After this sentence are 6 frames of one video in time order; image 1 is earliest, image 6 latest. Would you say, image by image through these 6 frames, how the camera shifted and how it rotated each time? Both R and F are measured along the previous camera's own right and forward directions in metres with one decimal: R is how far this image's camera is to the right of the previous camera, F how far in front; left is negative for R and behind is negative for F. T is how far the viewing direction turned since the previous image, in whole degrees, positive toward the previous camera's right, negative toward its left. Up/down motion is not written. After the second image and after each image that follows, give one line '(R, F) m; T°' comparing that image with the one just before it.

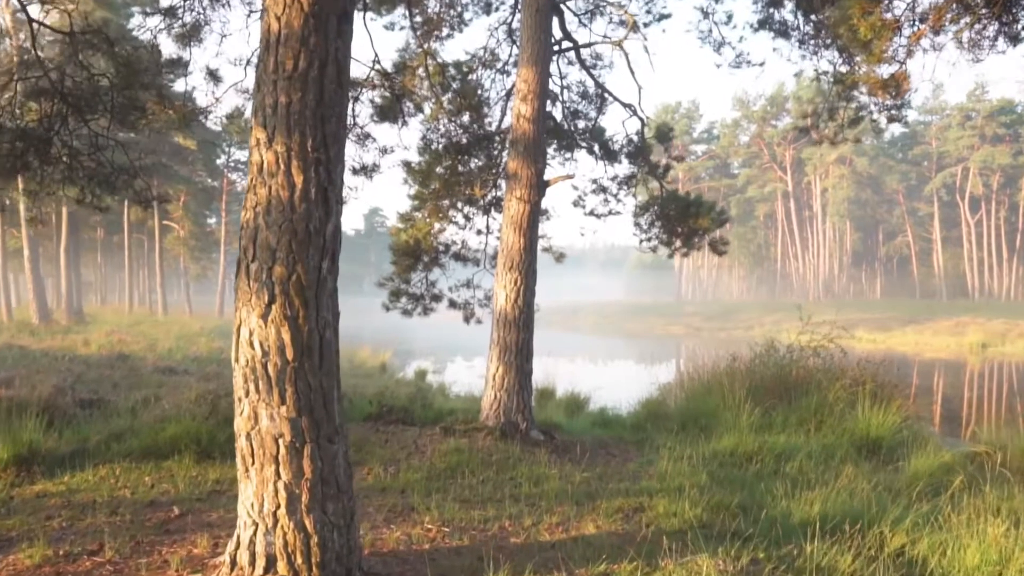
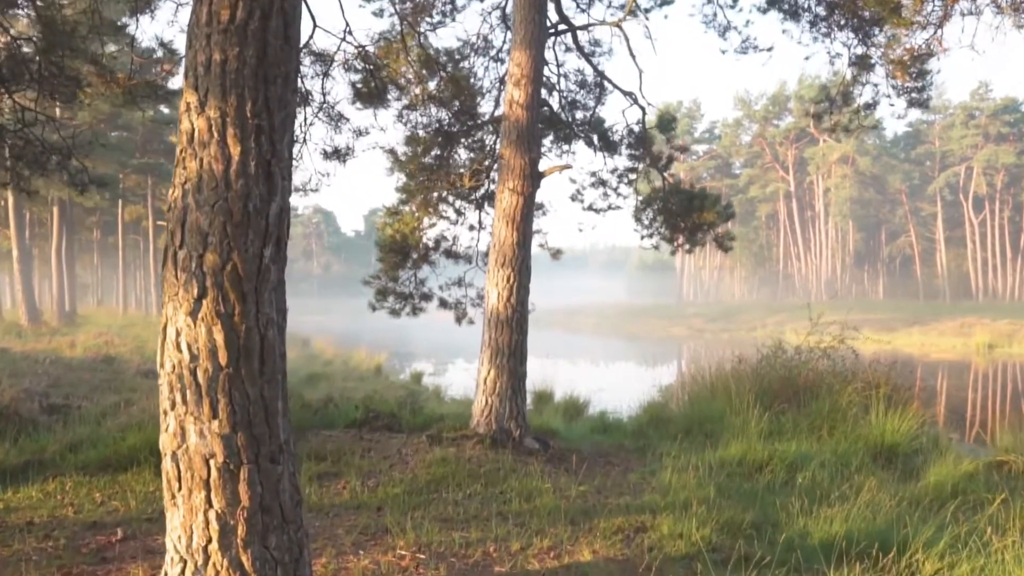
(+0.1, +0.5) m; 0°
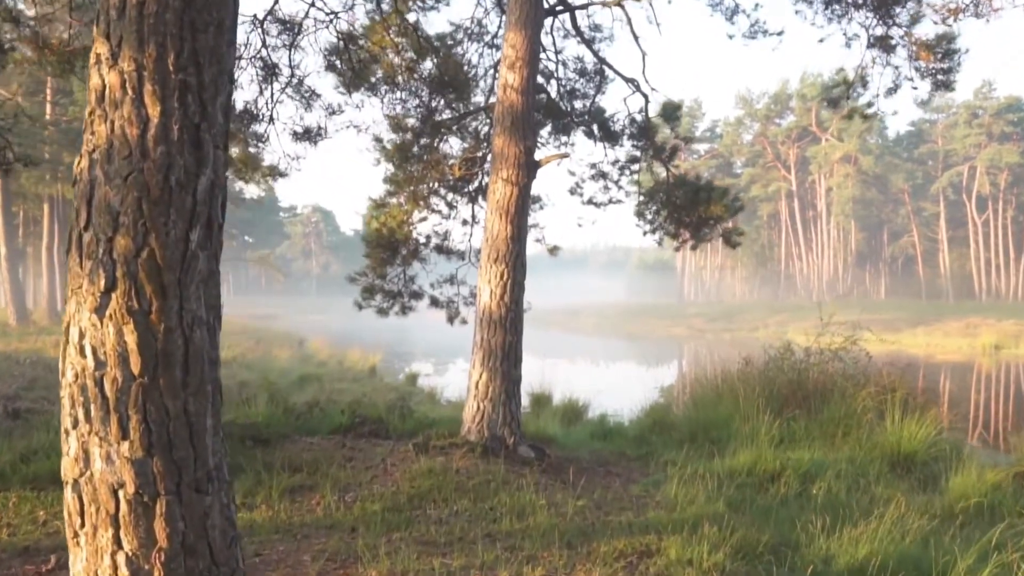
(+0.1, +0.5) m; 0°
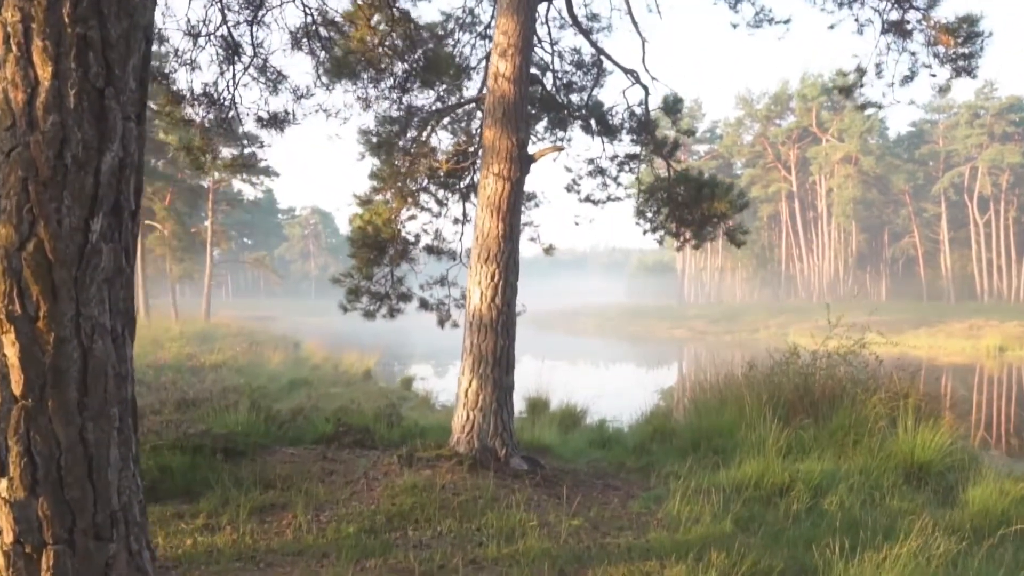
(+0.1, +0.4) m; 0°
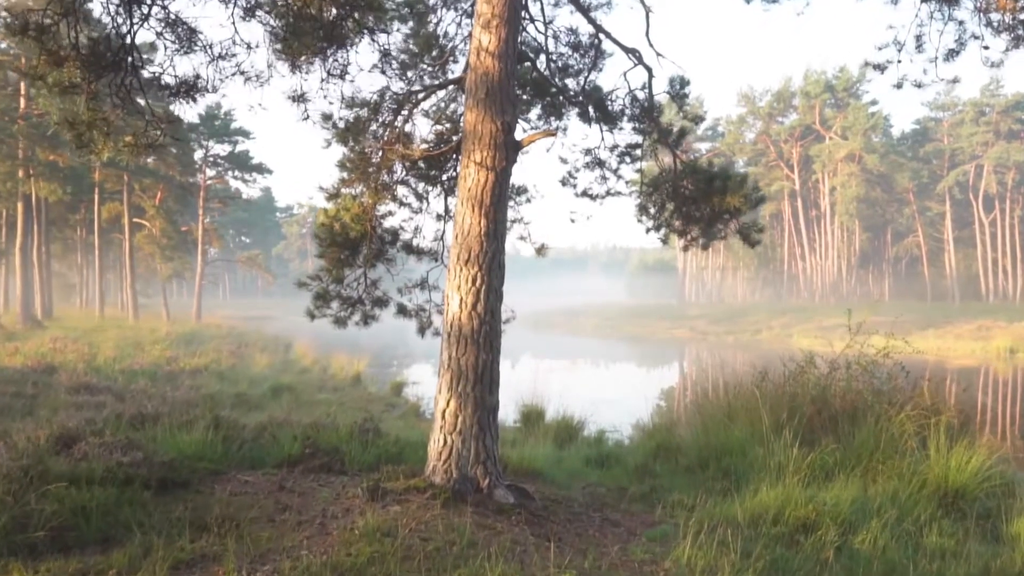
(+0.1, +0.8) m; 0°
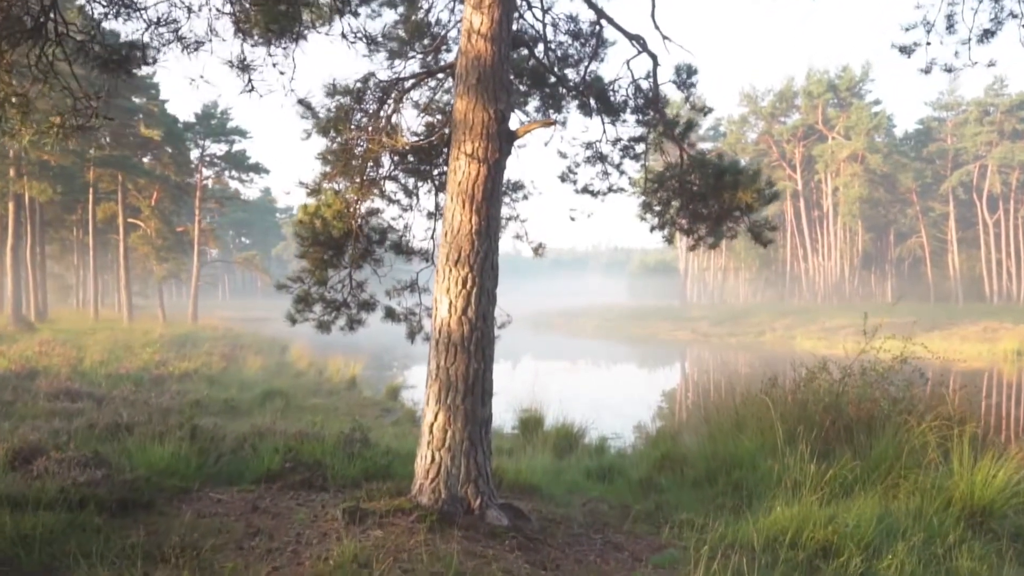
(0.0, +0.4) m; 0°
